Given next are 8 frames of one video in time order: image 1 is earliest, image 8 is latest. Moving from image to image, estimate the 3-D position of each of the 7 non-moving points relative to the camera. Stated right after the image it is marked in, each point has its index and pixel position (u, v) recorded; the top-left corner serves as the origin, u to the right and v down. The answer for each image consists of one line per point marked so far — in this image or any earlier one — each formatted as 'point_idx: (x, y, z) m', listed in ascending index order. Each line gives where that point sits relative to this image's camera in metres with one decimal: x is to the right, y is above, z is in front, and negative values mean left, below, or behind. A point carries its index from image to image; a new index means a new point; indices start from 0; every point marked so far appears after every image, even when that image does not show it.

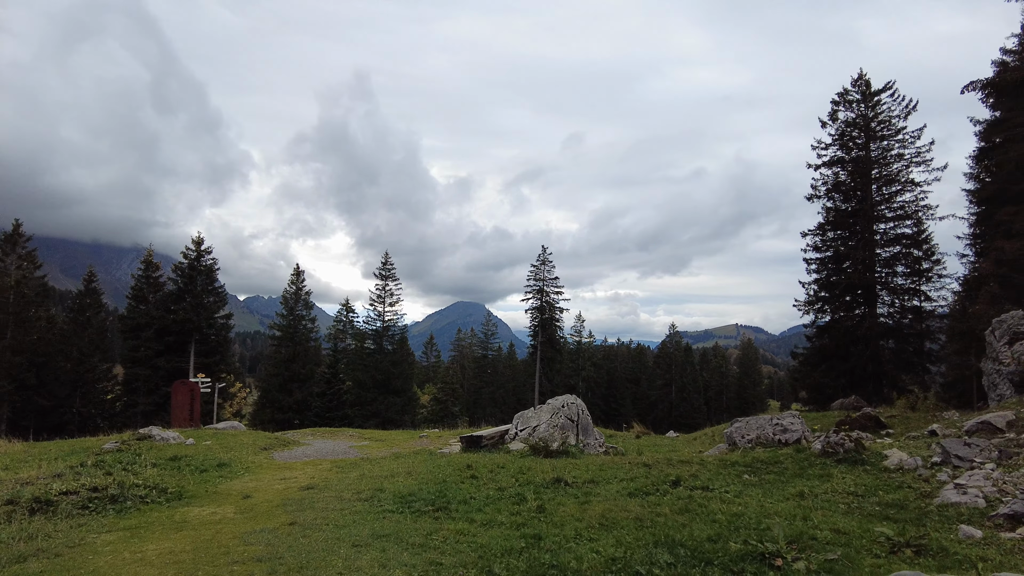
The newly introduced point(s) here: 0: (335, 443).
0: (-5.0, -4.4, +13.8) m
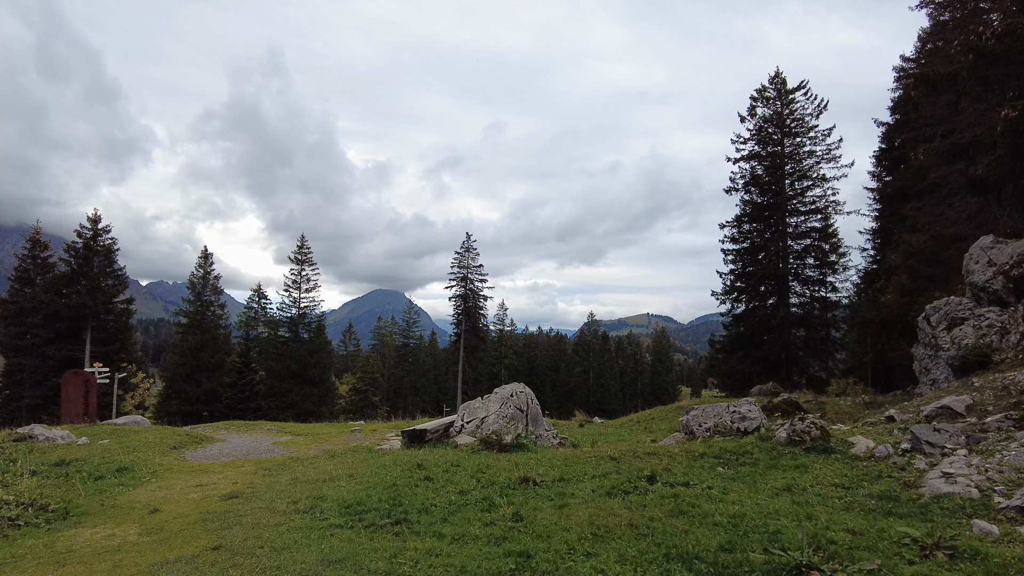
0: (-6.3, -3.8, +12.0) m
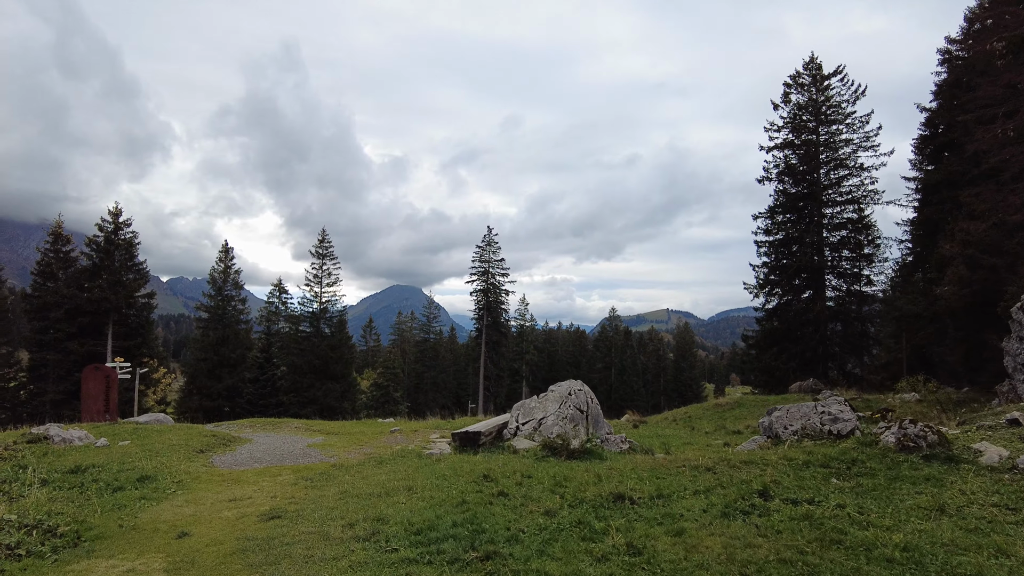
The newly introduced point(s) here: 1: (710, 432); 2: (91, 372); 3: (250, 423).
0: (-5.1, -3.5, +11.0) m
1: (+6.1, -4.4, +14.8) m
2: (-15.0, -3.0, +17.1) m
3: (-11.0, -5.7, +20.3) m
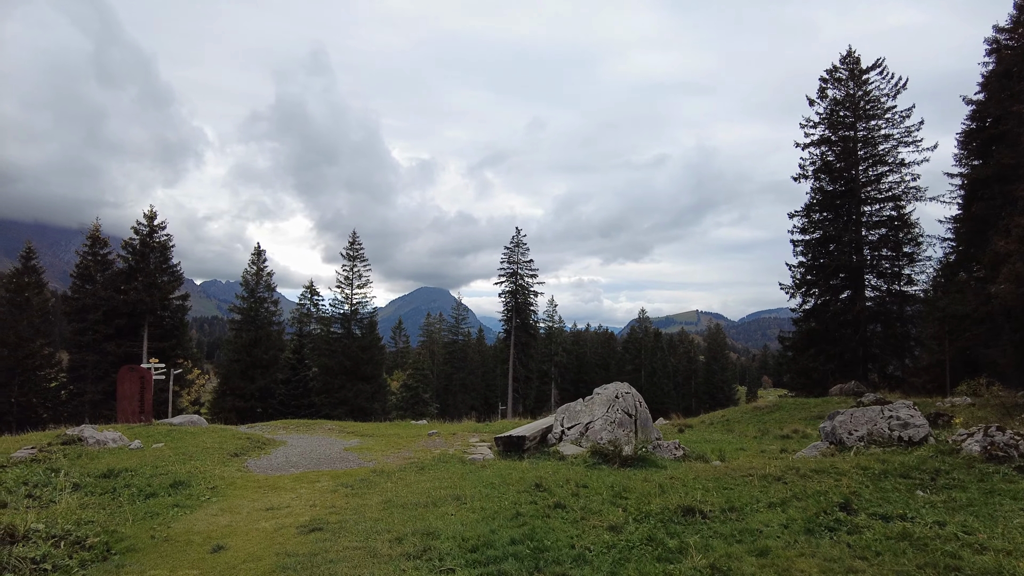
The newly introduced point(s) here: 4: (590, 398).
0: (-4.2, -3.4, +10.8) m
1: (+7.1, -4.3, +14.0) m
2: (-13.8, -3.1, +17.3) m
3: (-9.6, -5.8, +20.3) m
4: (+1.5, -2.1, +9.2) m
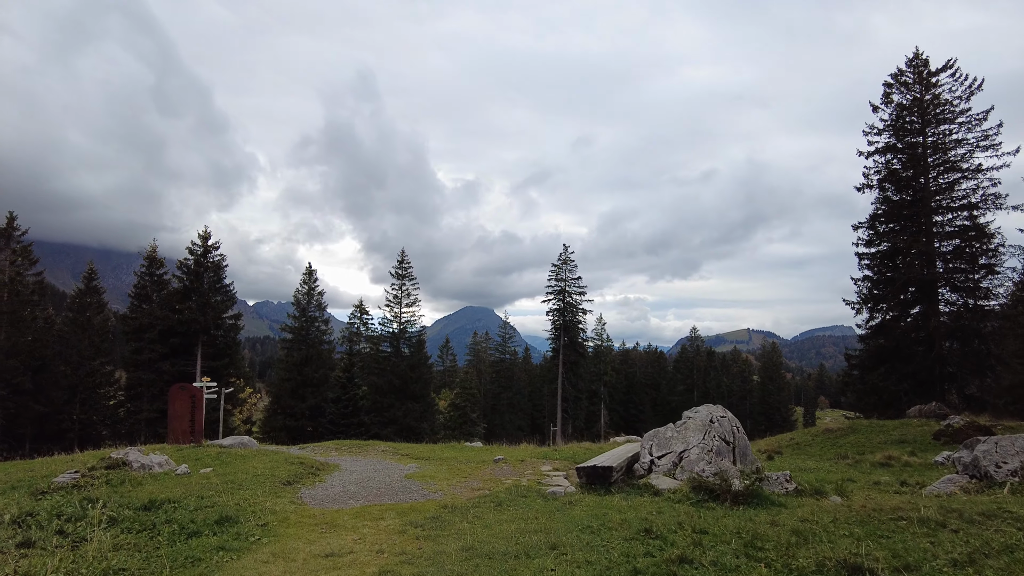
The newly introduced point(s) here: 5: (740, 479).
0: (-2.8, -3.7, +10.0) m
1: (+8.8, -4.5, +12.2) m
2: (-11.8, -3.7, +17.3) m
3: (-7.3, -6.4, +19.8) m
4: (+2.8, -2.2, +8.0) m
5: (+3.1, -2.6, +6.6) m
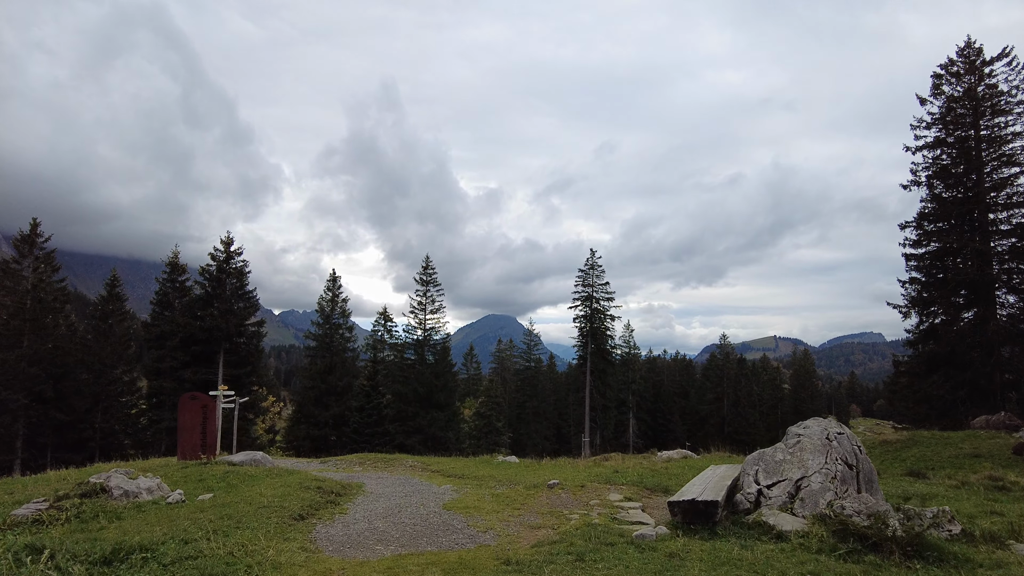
0: (-1.9, -3.6, +8.5) m
1: (+9.8, -4.3, +10.2) m
2: (-10.5, -3.8, +16.2) m
3: (-5.9, -6.5, +18.5) m
4: (+3.6, -2.0, +6.3) m
5: (+3.9, -2.4, +4.9) m
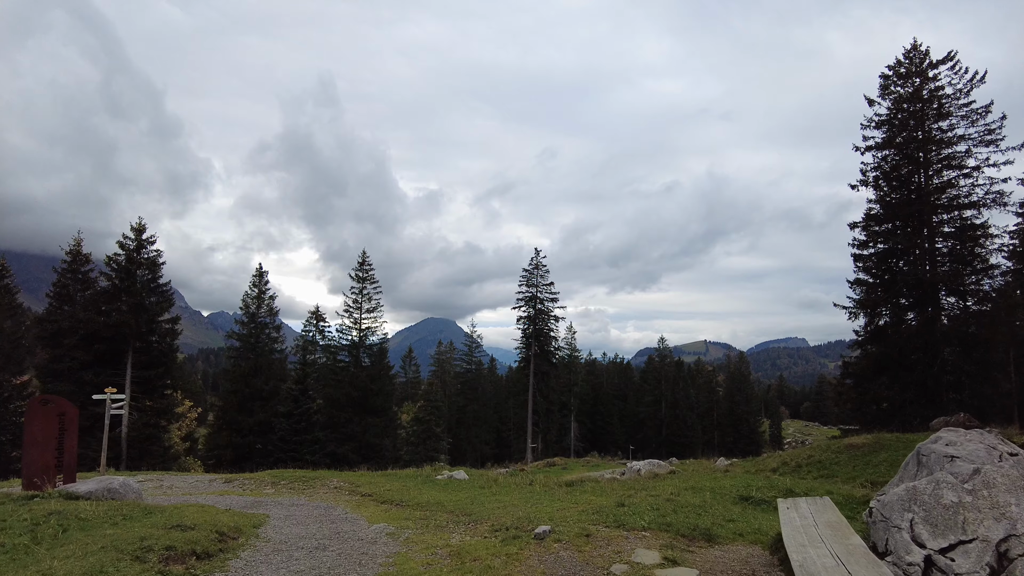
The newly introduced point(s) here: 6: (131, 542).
0: (-2.2, -2.9, +5.4) m
1: (+9.2, -3.9, +8.5) m
2: (-11.7, -3.0, +12.0) m
3: (-7.5, -5.8, +14.8) m
4: (+3.5, -1.5, +3.9) m
5: (+3.9, -1.8, +2.5) m
6: (-4.5, -2.8, +5.7) m
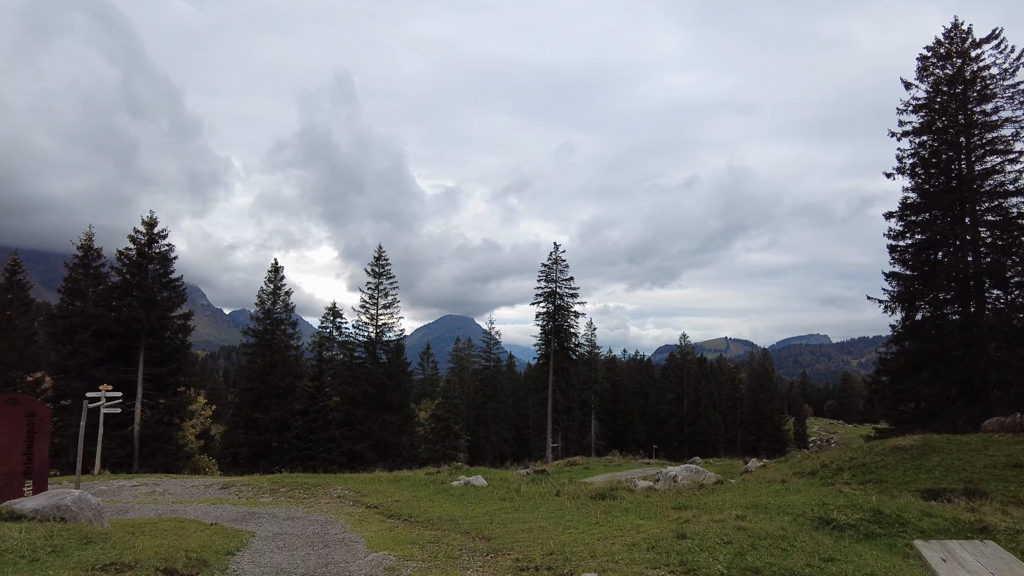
0: (-1.9, -2.6, +4.0) m
1: (+9.6, -3.6, +6.7) m
2: (-11.2, -2.7, +10.9) m
3: (-6.8, -5.5, +13.6) m
4: (+3.7, -1.2, +2.3) m
5: (+4.1, -1.5, +0.9) m
6: (-4.2, -2.5, +4.4) m
